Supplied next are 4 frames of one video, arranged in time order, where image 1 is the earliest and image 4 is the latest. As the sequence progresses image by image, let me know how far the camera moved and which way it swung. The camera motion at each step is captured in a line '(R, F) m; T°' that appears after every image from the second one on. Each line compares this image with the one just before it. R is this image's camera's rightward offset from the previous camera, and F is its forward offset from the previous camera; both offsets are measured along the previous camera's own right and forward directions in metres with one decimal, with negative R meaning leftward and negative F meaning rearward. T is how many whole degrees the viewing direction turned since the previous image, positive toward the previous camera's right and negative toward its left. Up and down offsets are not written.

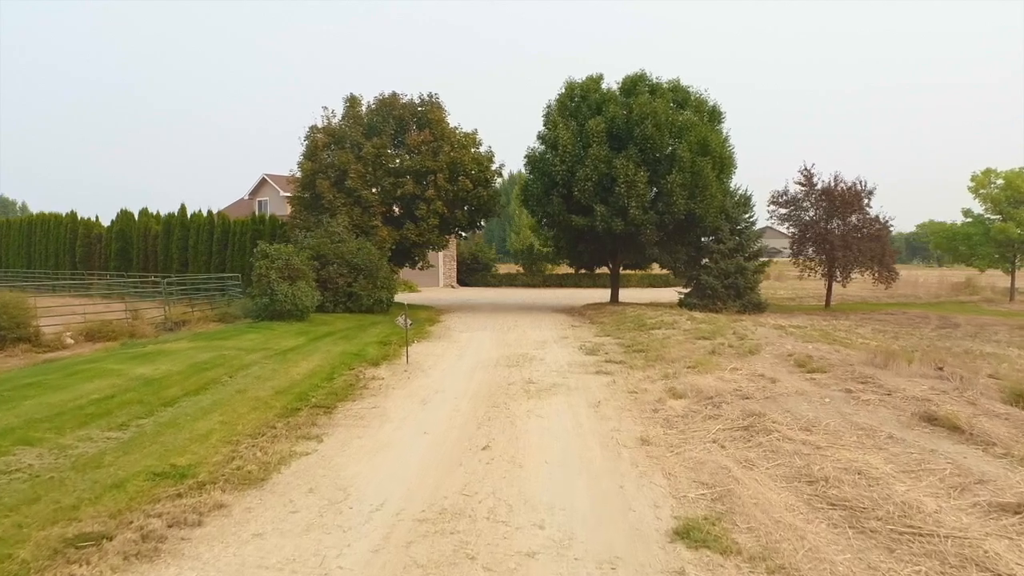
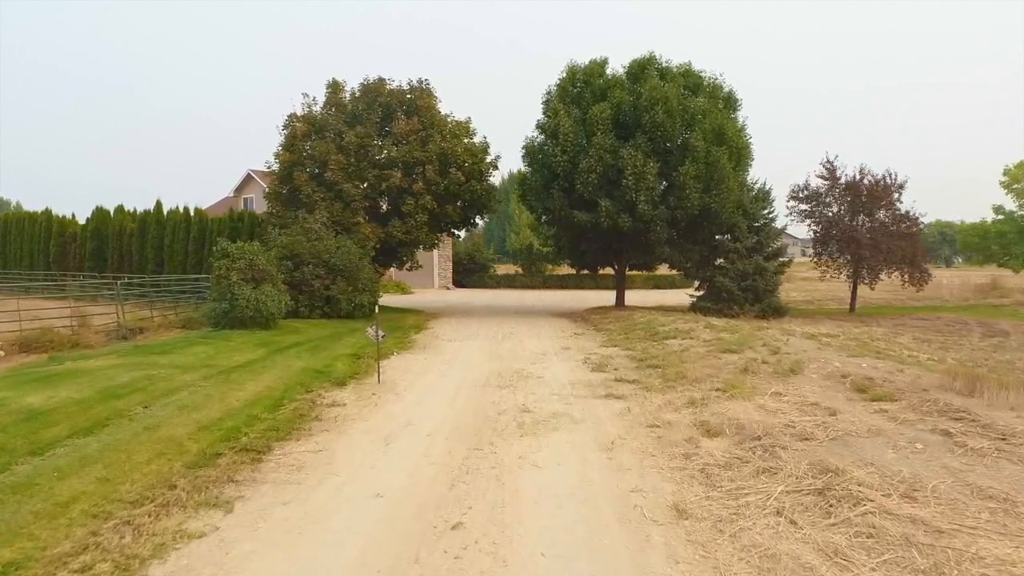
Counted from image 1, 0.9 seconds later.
(+0.1, +2.1) m; 0°
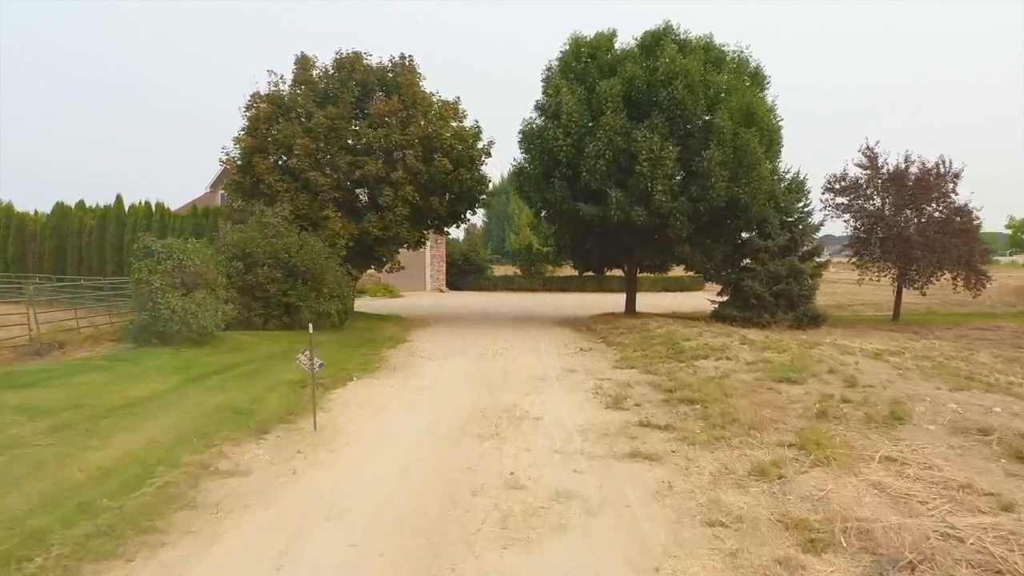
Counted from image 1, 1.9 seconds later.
(+0.1, +2.9) m; 0°
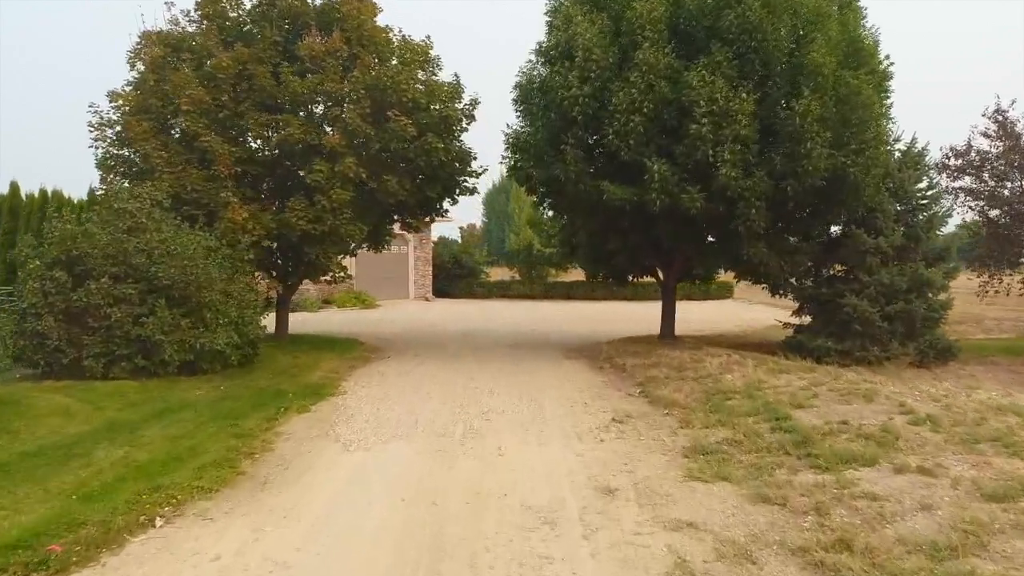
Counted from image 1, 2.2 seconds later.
(+0.2, +5.7) m; 0°
